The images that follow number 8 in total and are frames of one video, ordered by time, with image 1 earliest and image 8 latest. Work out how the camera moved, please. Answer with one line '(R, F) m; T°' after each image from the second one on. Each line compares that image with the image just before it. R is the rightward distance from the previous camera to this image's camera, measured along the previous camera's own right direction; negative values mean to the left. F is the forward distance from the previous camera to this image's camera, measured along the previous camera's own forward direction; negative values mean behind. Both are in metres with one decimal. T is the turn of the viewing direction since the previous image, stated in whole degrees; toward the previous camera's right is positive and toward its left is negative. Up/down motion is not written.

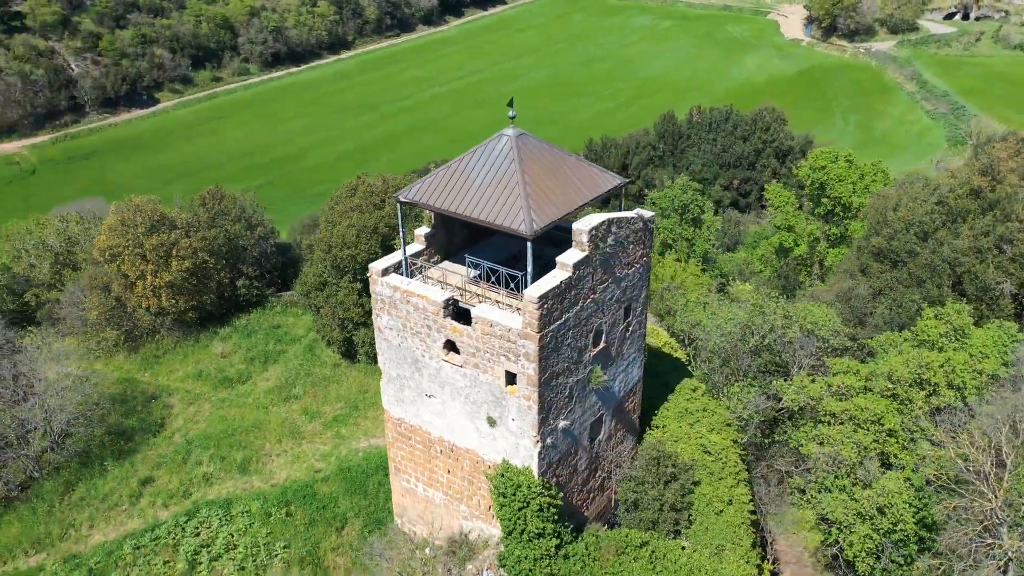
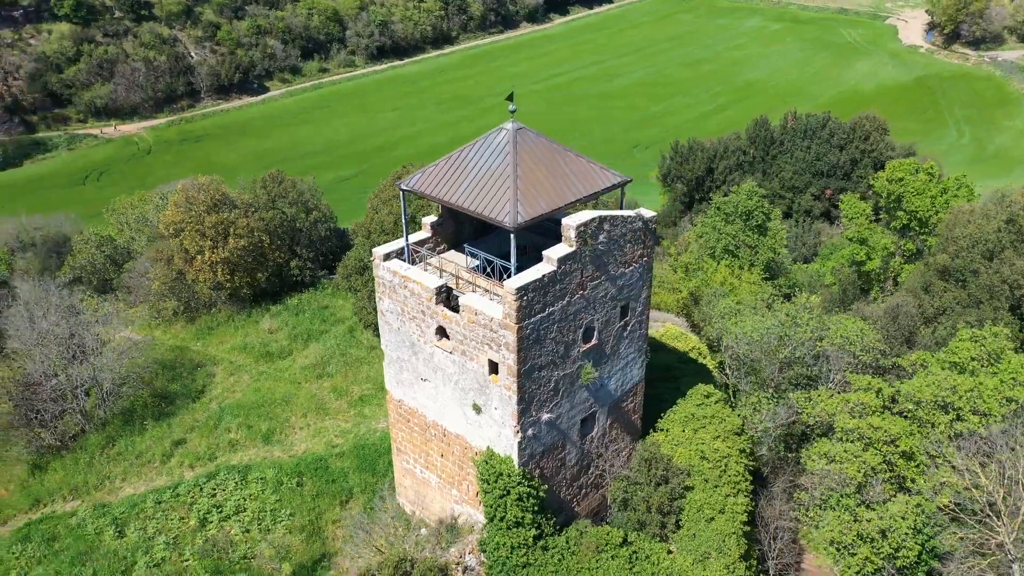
(+1.8, -0.1) m; -7°
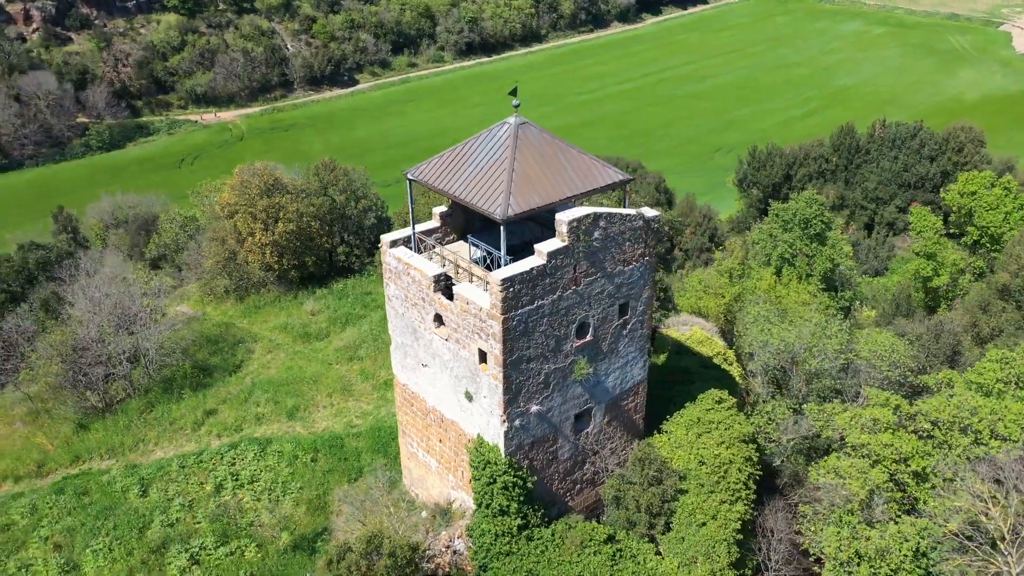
(+1.5, -0.1) m; -6°
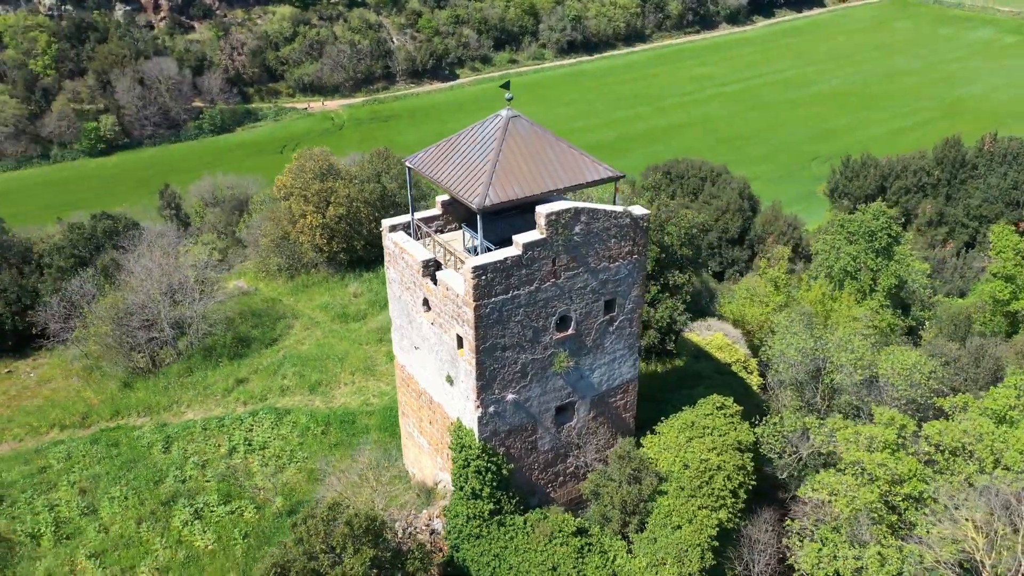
(+2.1, -0.2) m; -7°
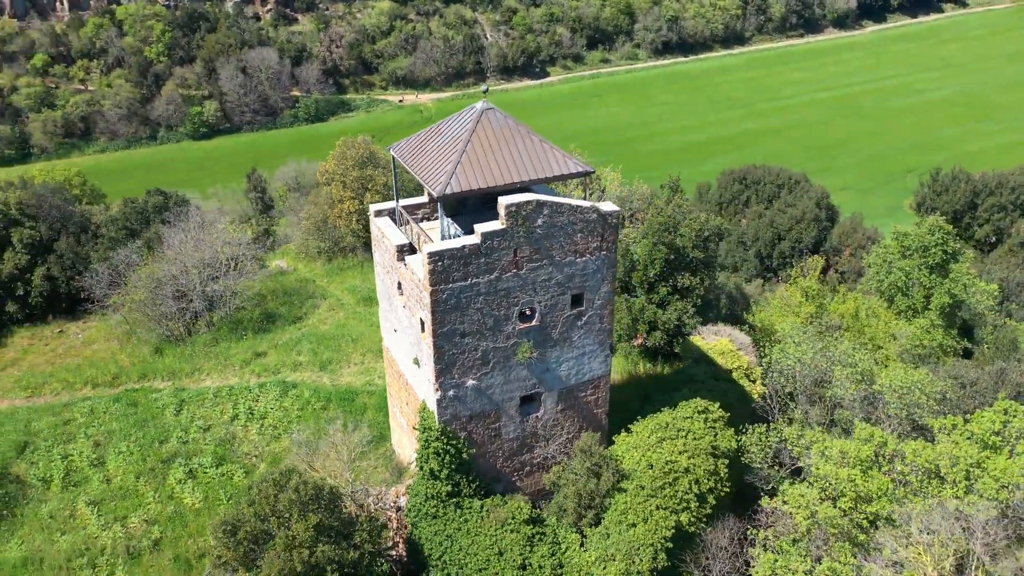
(+2.3, -0.1) m; -6°
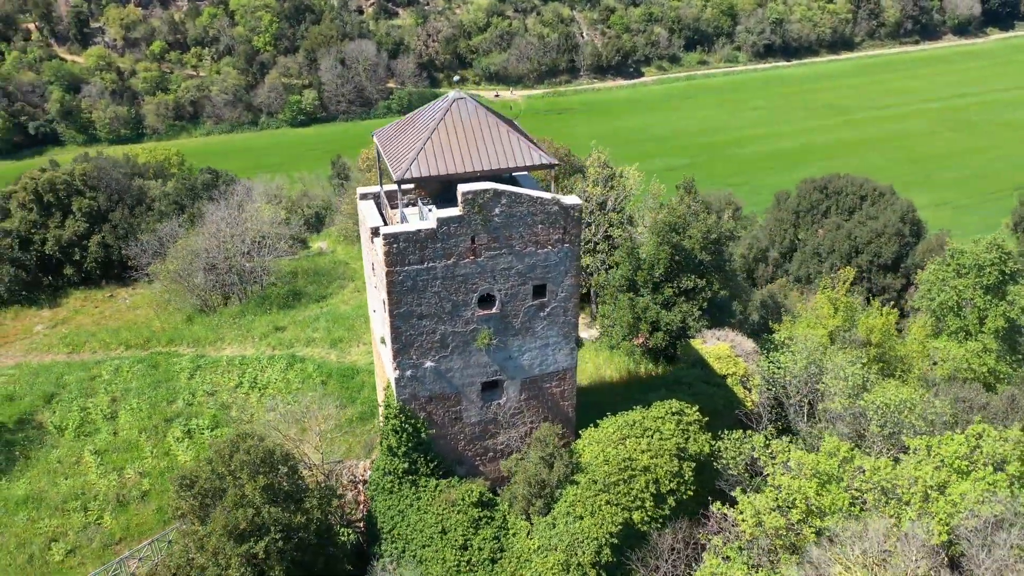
(+2.5, -0.1) m; -7°
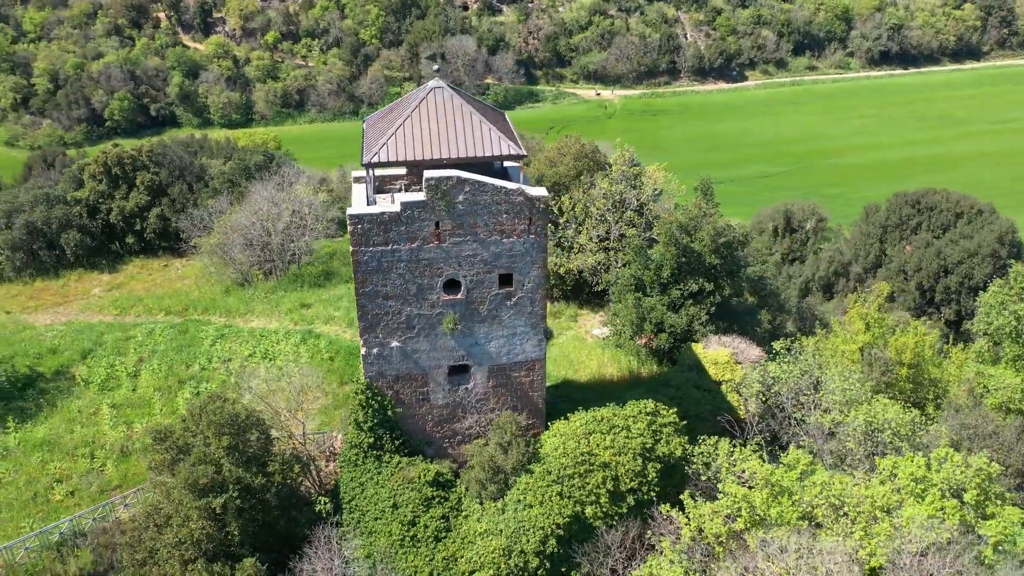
(+2.6, -0.1) m; -7°
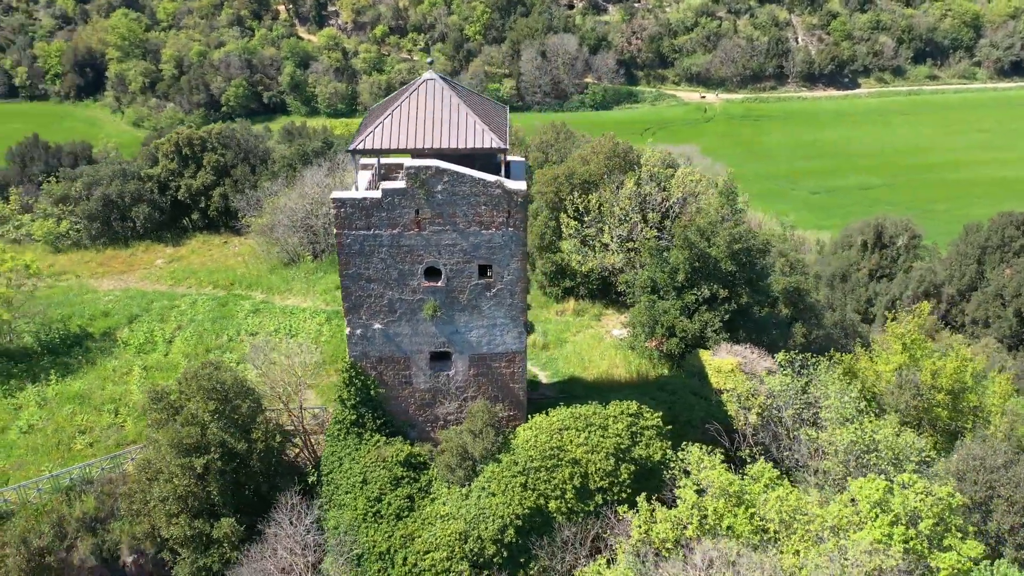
(+2.4, -0.1) m; -7°
